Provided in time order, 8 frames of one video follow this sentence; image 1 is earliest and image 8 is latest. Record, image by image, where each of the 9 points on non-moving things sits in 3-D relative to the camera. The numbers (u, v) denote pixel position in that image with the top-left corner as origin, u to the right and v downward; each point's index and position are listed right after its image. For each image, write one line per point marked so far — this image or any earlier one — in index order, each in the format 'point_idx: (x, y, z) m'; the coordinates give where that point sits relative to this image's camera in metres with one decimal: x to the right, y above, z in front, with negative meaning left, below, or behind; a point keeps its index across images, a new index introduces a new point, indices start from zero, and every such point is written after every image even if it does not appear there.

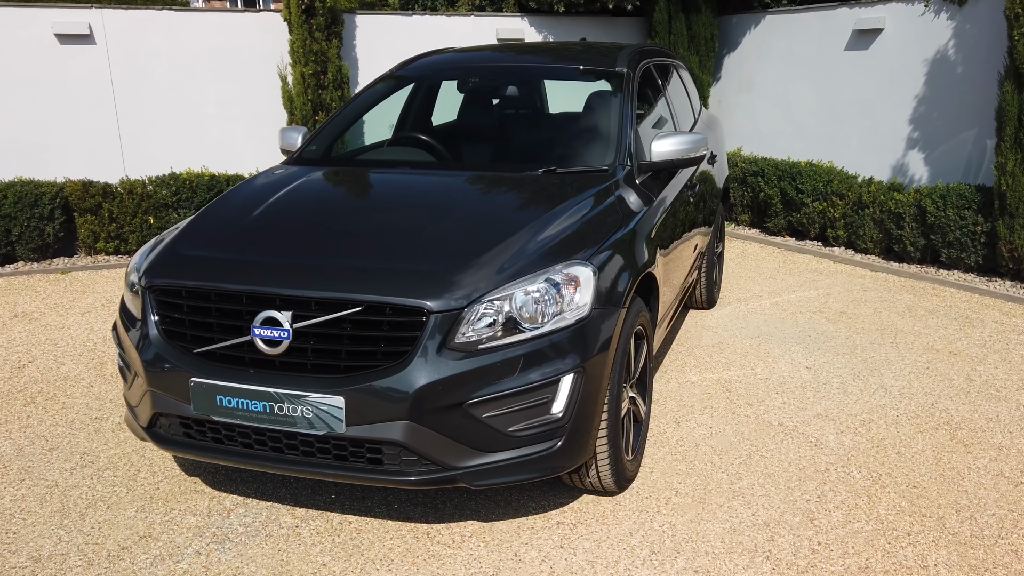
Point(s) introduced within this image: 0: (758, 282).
0: (+1.9, 0.0, +6.6) m
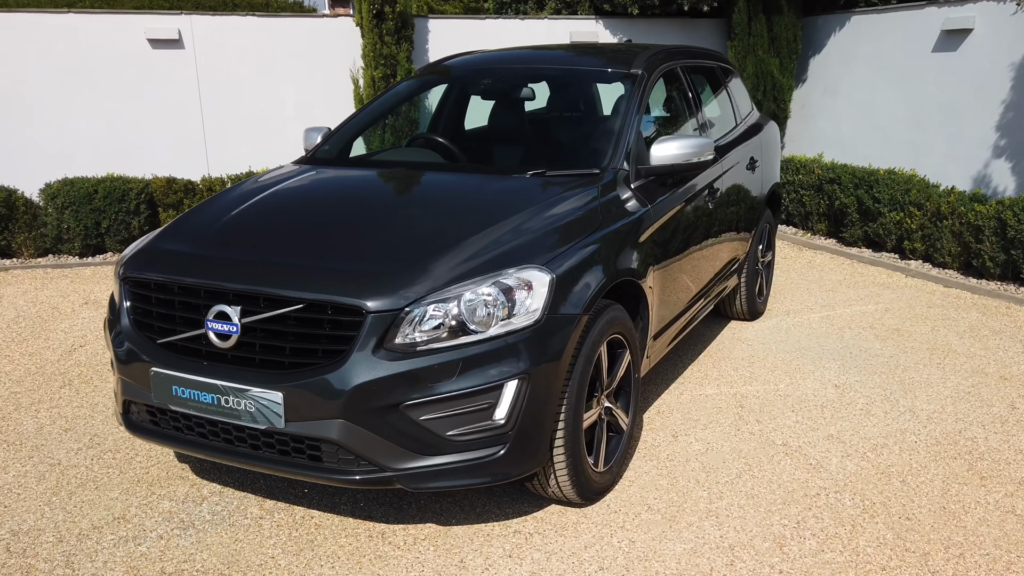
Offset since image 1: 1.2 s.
0: (+2.2, 0.0, +6.3) m
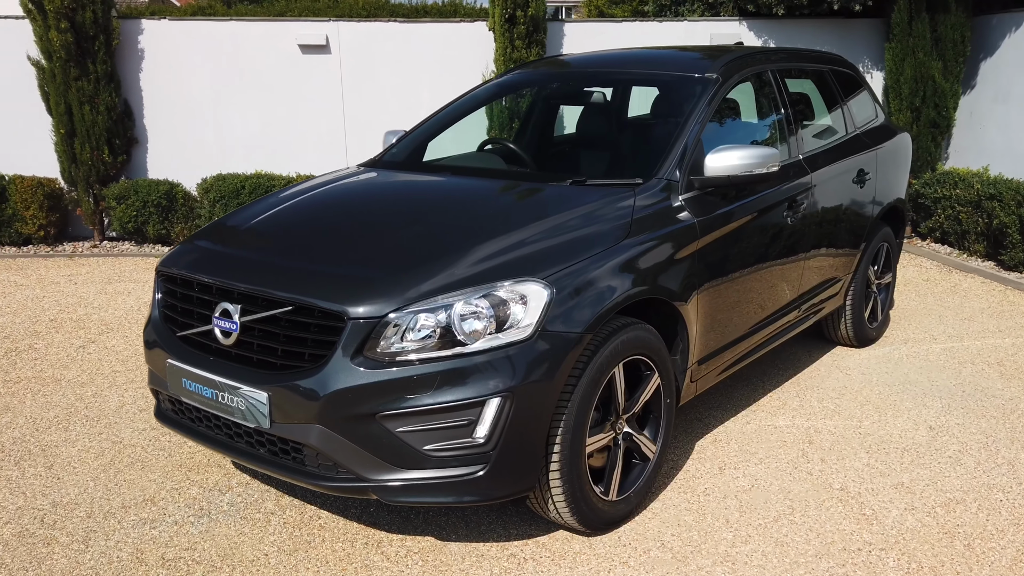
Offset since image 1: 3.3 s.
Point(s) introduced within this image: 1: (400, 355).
0: (+2.9, -0.2, +5.7) m
1: (-0.3, -0.2, +2.5) m
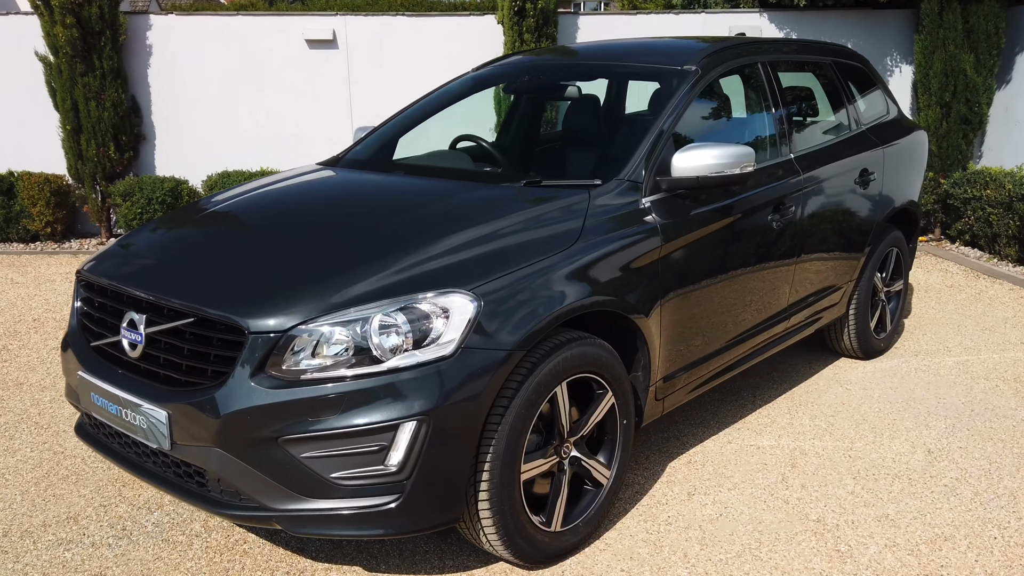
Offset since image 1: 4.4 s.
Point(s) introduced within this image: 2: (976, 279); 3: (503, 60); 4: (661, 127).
0: (+2.8, -0.3, +5.4) m
1: (-0.5, -0.2, +2.2) m
2: (+3.7, +0.1, +7.0) m
3: (0.0, +1.1, +4.3) m
4: (+0.6, +0.6, +3.3) m
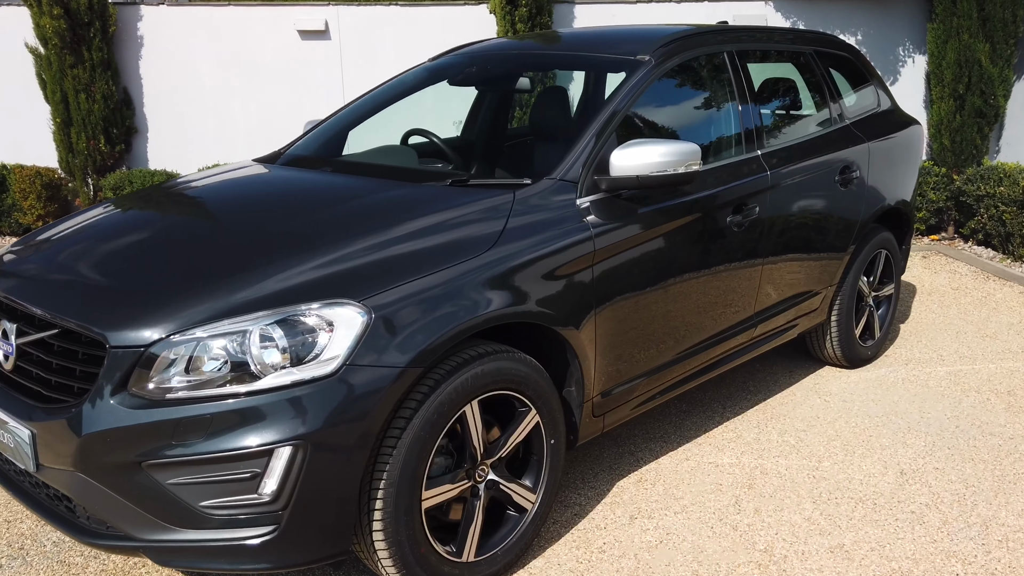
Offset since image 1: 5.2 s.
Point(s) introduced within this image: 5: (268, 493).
0: (+2.6, -0.3, +5.0) m
1: (-0.8, -0.2, +2.1) m
2: (+3.6, +0.1, +6.6) m
3: (-0.2, +1.1, +4.1) m
4: (+0.3, +0.6, +3.0) m
5: (-0.6, -0.5, +2.1) m
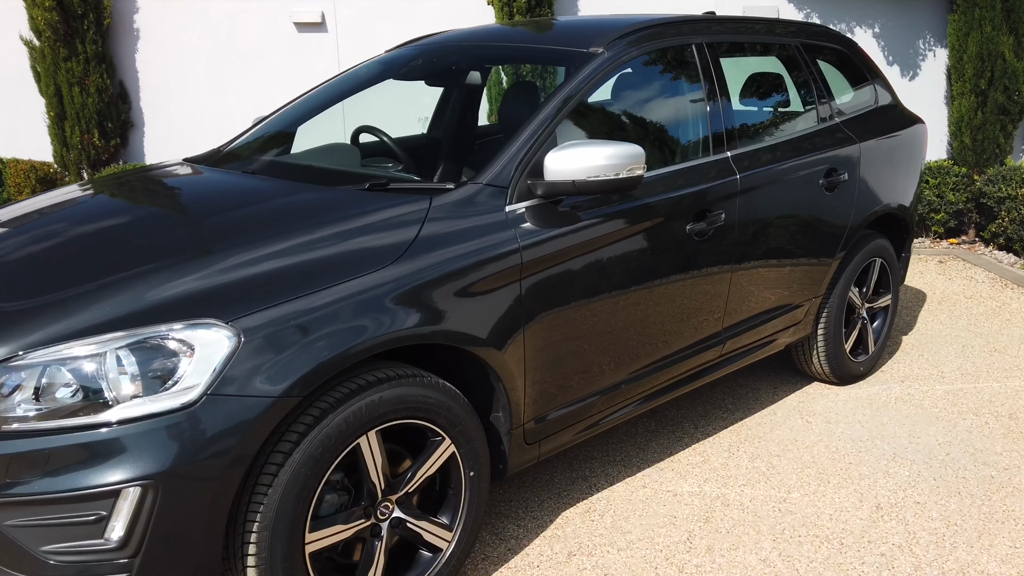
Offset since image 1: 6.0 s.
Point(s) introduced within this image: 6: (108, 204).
0: (+2.5, -0.4, +4.7) m
1: (-1.1, -0.3, +1.8) m
2: (+3.5, 0.0, +6.3) m
3: (-0.4, +1.1, +3.8) m
4: (+0.1, +0.5, +2.8) m
5: (-0.8, -0.5, +1.8) m
6: (-1.4, +0.2, +2.6) m
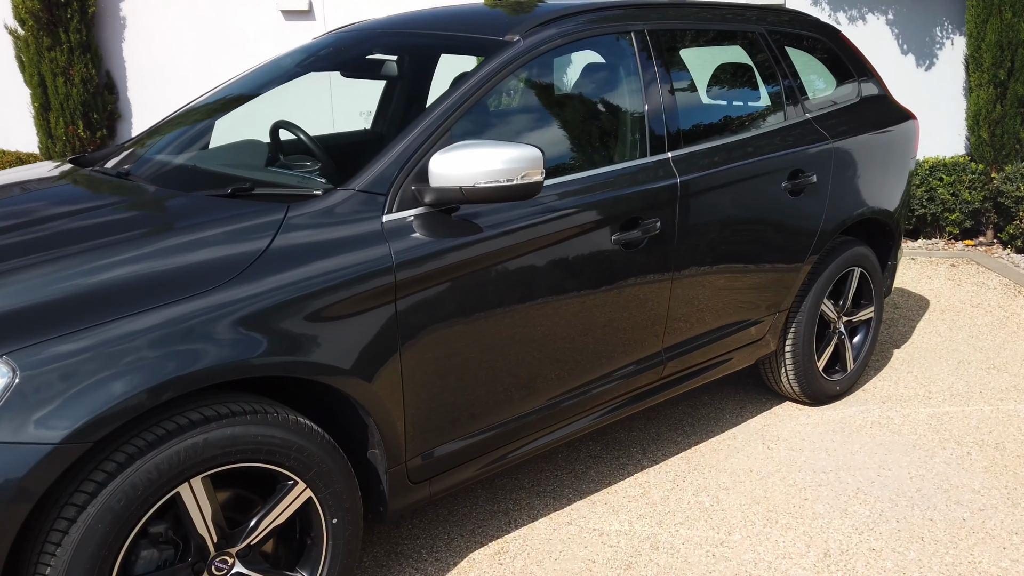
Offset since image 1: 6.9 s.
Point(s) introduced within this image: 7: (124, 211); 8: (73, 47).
0: (+2.2, -0.4, +4.3) m
1: (-1.4, -0.3, +1.6) m
2: (+3.4, 0.0, +5.8) m
3: (-0.6, +1.0, +3.5) m
4: (-0.2, +0.5, +2.4) m
5: (-1.2, -0.6, +1.6) m
6: (-1.7, +0.2, +2.4) m
7: (-1.0, +0.2, +2.2) m
8: (-4.0, +2.2, +8.0) m
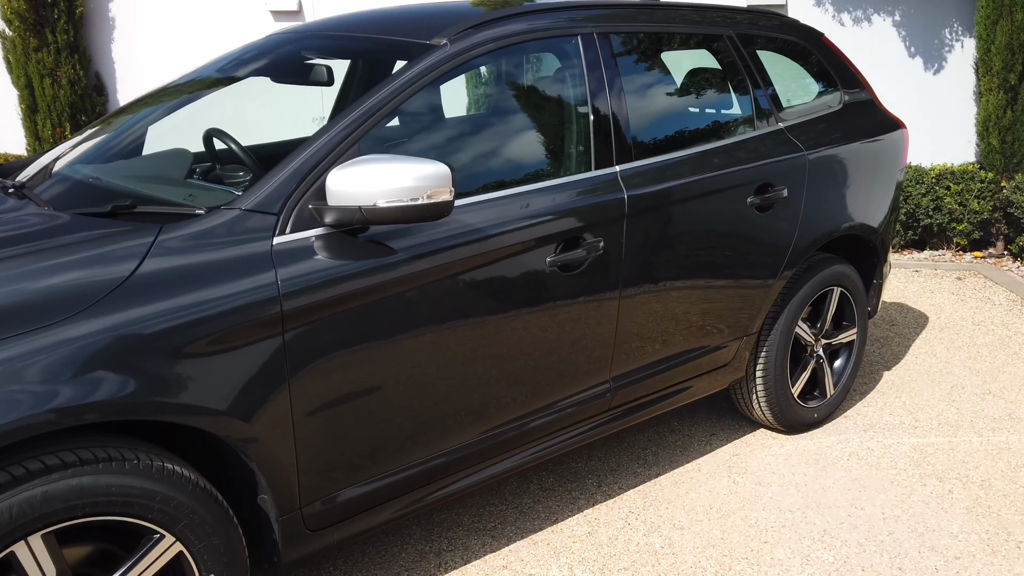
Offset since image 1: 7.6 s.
0: (+2.1, -0.5, +4.0) m
1: (-1.6, -0.4, +1.4) m
2: (+3.2, -0.2, +5.5) m
3: (-0.8, +1.0, +3.3) m
4: (-0.4, +0.4, +2.2) m
5: (-1.4, -0.6, +1.4) m
6: (-1.9, +0.1, +2.2) m
7: (-1.2, +0.1, +2.0) m
8: (-4.1, +2.2, +7.9) m
